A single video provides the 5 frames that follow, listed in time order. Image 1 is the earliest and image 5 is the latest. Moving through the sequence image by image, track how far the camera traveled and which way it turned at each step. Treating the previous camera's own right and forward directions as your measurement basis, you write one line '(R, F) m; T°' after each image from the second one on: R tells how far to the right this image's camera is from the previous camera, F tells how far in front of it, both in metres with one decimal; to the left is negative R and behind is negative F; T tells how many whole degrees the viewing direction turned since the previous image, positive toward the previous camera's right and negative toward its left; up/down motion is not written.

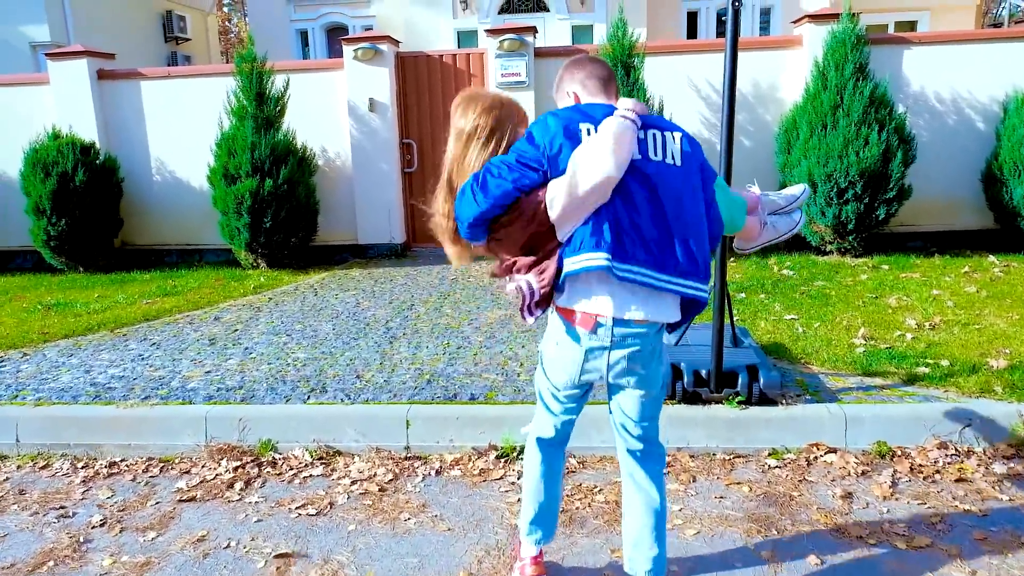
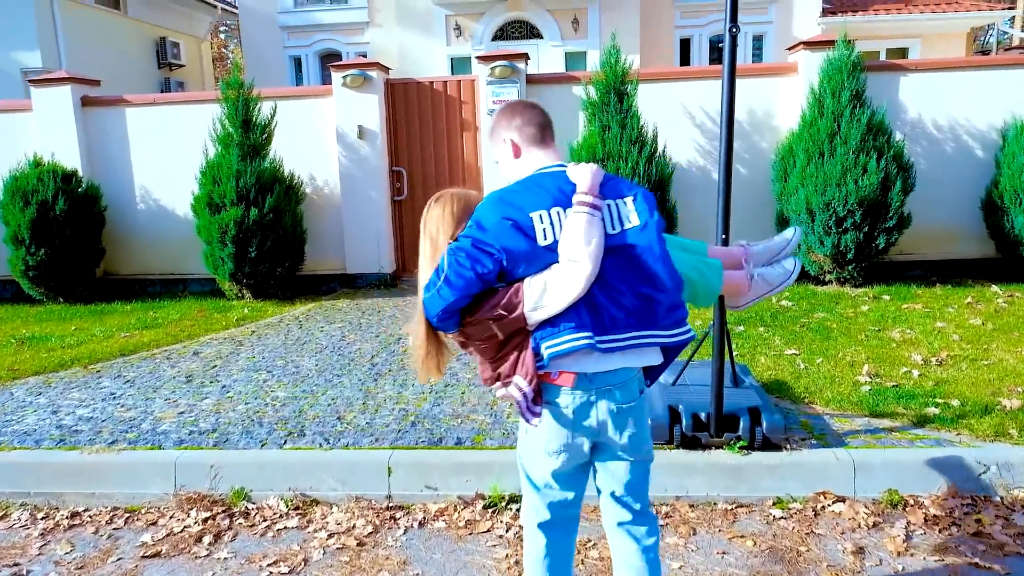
(0.0, +0.2) m; 0°
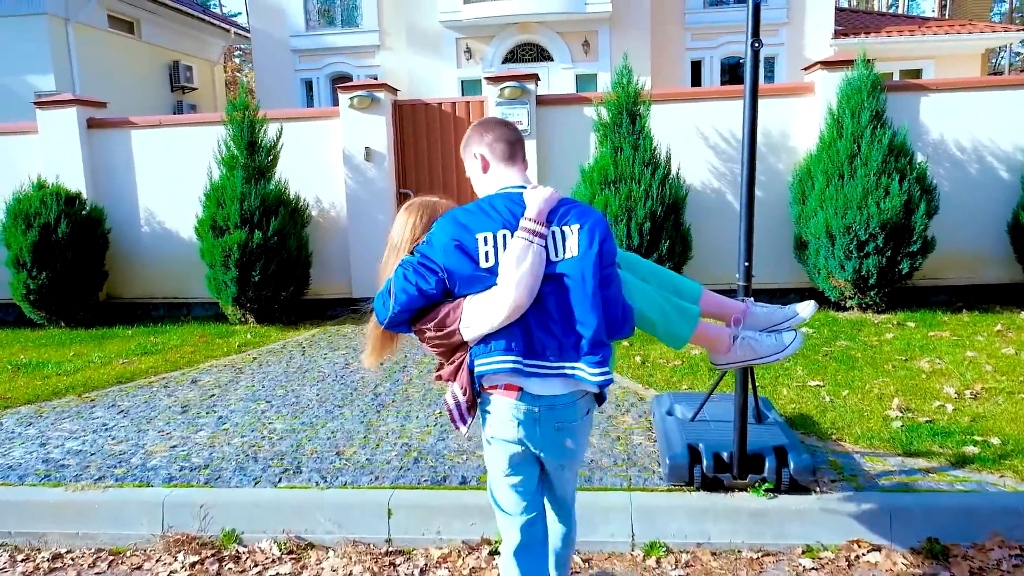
(0.0, +0.2) m; -1°
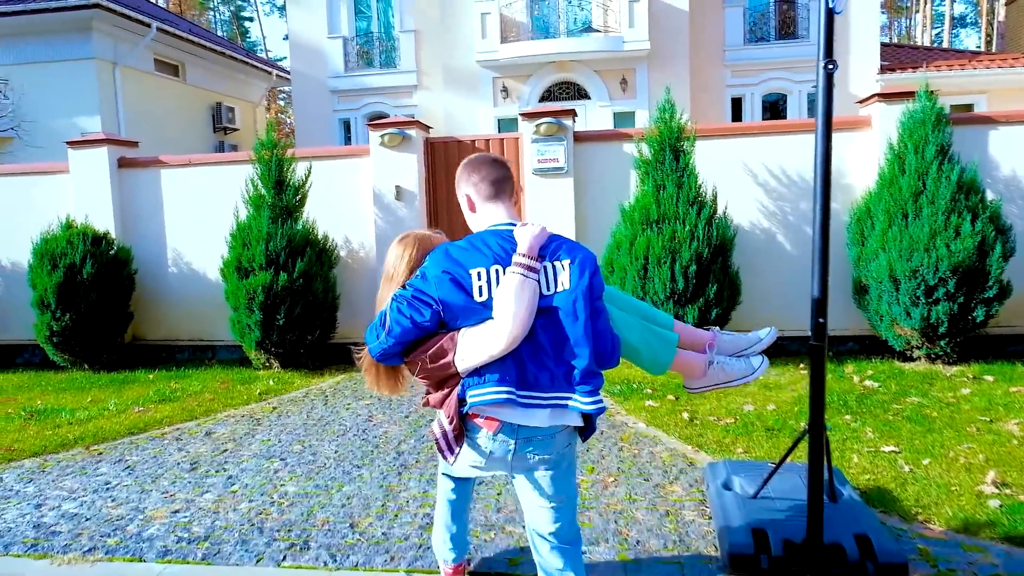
(0.0, +0.4) m; -3°
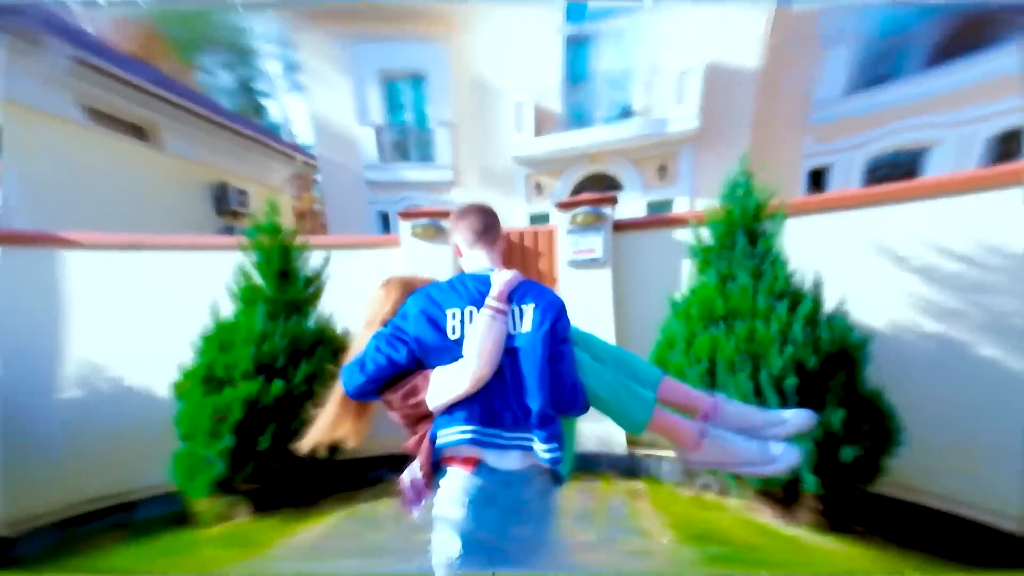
(0.0, +1.4) m; -4°
